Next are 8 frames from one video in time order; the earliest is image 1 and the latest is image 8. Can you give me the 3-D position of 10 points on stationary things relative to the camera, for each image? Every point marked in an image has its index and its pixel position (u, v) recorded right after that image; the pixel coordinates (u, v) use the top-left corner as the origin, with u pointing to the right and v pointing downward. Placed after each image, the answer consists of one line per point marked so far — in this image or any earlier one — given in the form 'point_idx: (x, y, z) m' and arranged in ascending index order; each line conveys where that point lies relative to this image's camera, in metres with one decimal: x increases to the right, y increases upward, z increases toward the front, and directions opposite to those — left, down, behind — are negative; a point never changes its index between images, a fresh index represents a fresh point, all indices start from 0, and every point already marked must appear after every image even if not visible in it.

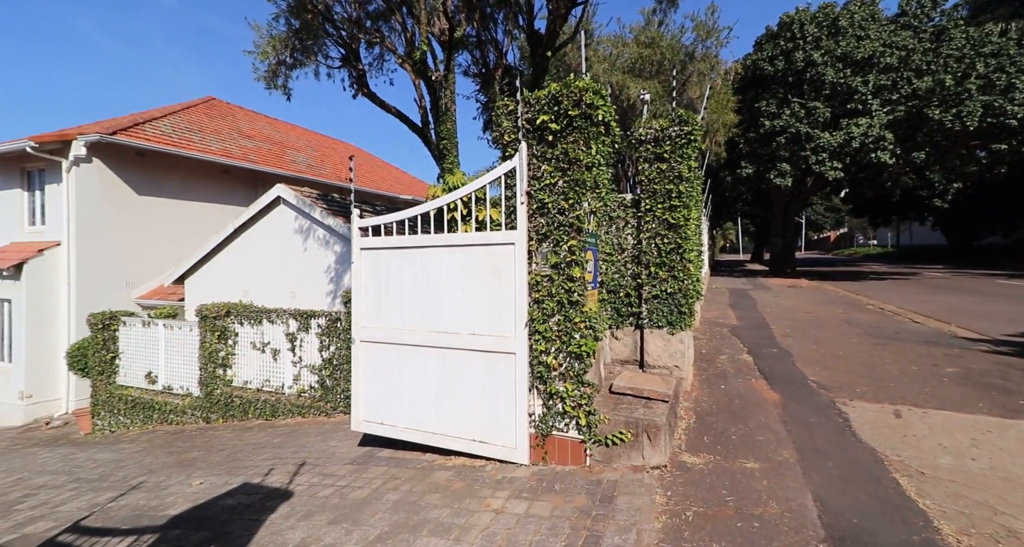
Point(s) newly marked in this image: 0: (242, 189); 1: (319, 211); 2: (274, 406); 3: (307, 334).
0: (-7.7, +2.5, +15.6) m
1: (-3.5, +1.1, +9.4) m
2: (-3.6, -2.0, +8.1) m
3: (-3.1, -0.9, +8.0) m
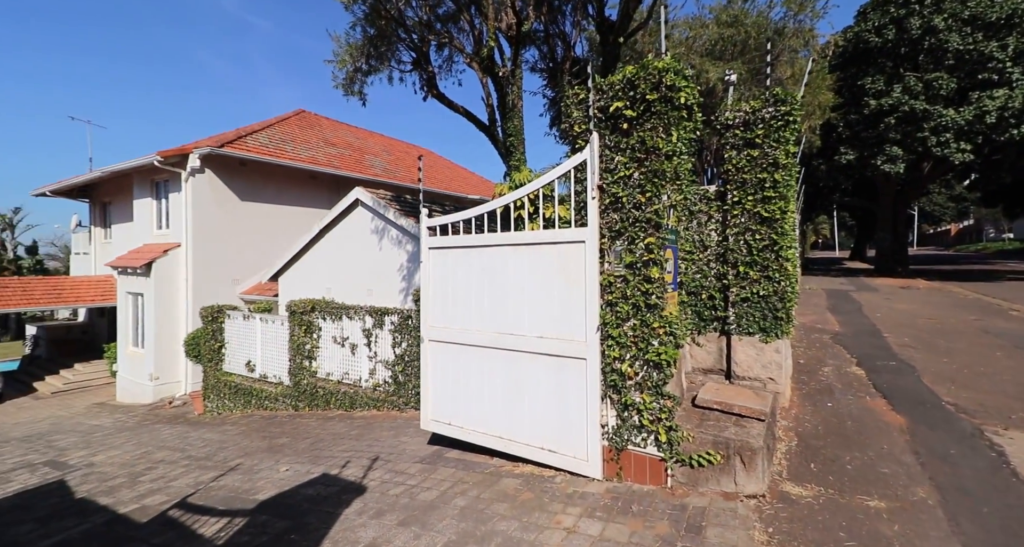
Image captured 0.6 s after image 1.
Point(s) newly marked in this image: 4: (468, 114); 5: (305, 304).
0: (-5.6, +2.5, +16.3) m
1: (-2.2, +1.2, +9.6) m
2: (-2.5, -2.0, +8.4) m
3: (-2.1, -0.9, +8.1) m
4: (-0.6, +2.1, +6.9) m
5: (-3.7, -0.5, +9.4) m
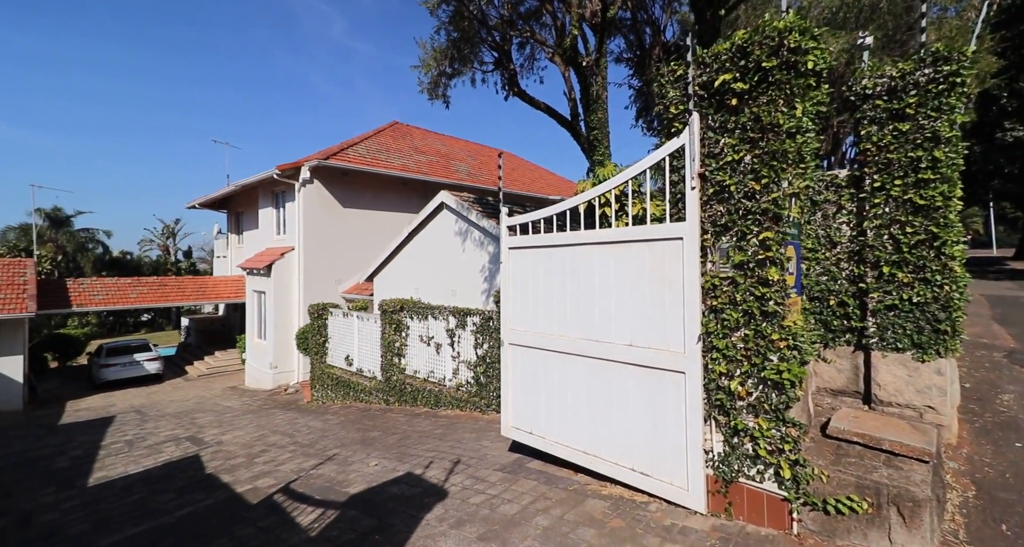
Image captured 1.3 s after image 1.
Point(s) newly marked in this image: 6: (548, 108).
0: (-3.0, +2.5, +16.8) m
1: (-0.7, +1.1, +9.5) m
2: (-1.2, -2.0, +8.4) m
3: (-0.8, -0.9, +8.1) m
4: (+0.5, +2.1, +6.6) m
5: (-2.2, -0.6, +9.7) m
6: (+0.5, +2.2, +6.7) m
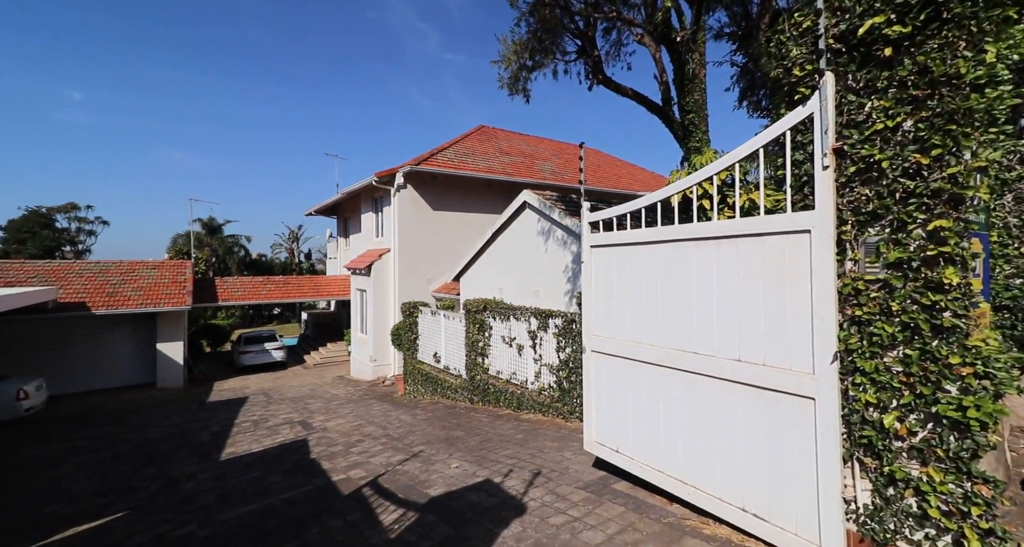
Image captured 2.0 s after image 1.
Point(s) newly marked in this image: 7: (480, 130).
0: (-0.3, +2.5, +16.7) m
1: (+0.8, +1.1, +9.2) m
2: (+0.1, -2.0, +8.2) m
3: (+0.5, -0.9, +7.8) m
4: (+1.5, +2.1, +6.2) m
5: (-0.7, -0.6, +9.6) m
6: (+1.5, +2.2, +6.2) m
7: (-1.2, +5.2, +18.6) m
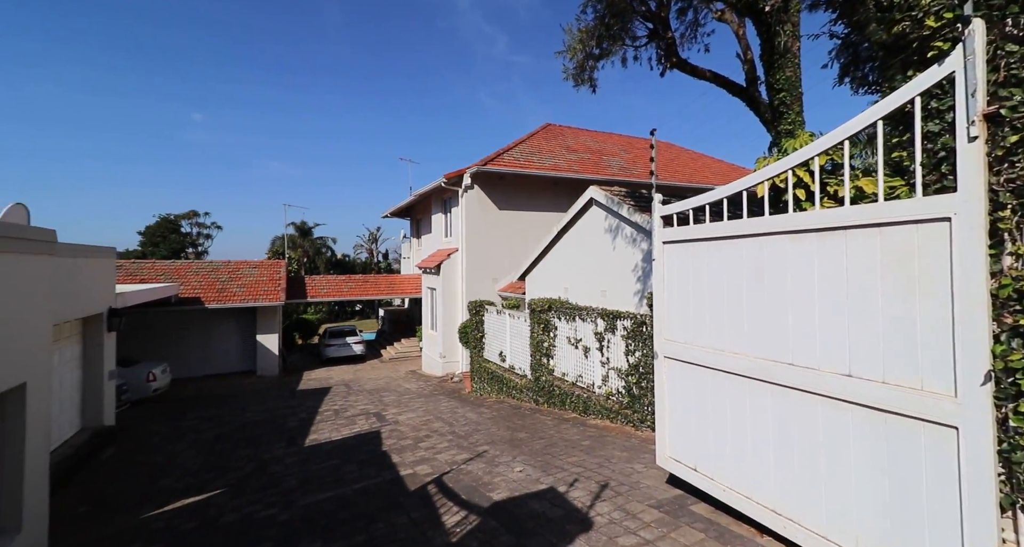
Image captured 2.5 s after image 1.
0: (+1.8, +2.5, +16.4) m
1: (+2.0, +1.1, +8.8) m
2: (+1.1, -2.0, +7.9) m
3: (+1.5, -0.9, +7.5) m
4: (+2.3, +2.1, +5.7) m
5: (+0.5, -0.5, +9.3) m
6: (+2.3, +2.2, +5.8) m
7: (+1.1, +5.2, +18.3) m
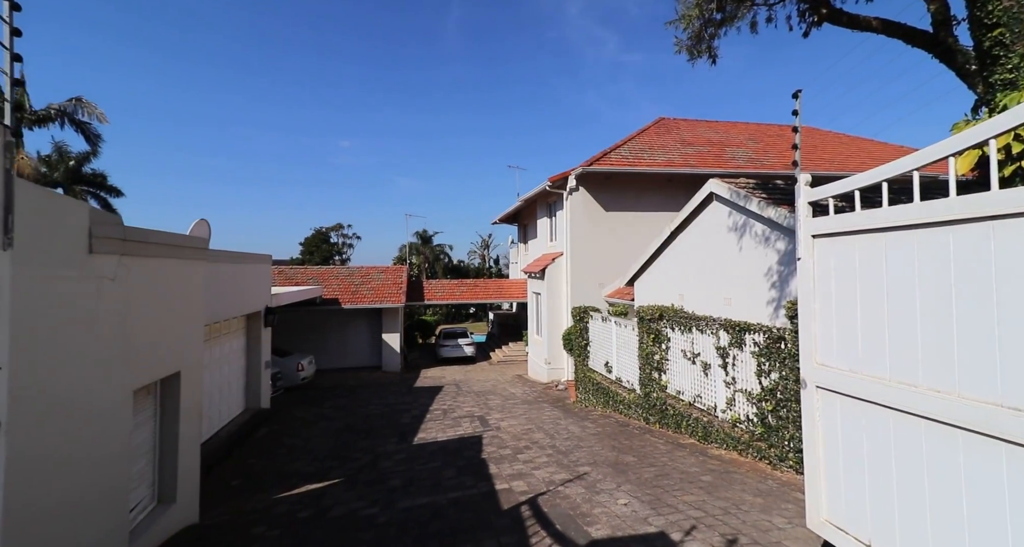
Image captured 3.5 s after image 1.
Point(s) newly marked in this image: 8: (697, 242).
0: (+5.0, +2.4, +15.0) m
1: (+3.6, +1.1, +7.6) m
2: (+2.5, -2.0, +6.8) m
3: (+2.8, -1.0, +6.3) m
4: (+3.3, +2.1, +4.5) m
5: (+2.3, -0.6, +8.4) m
6: (+3.3, +2.1, +4.5) m
7: (+4.8, +5.1, +17.1) m
8: (+3.4, +0.6, +9.5) m
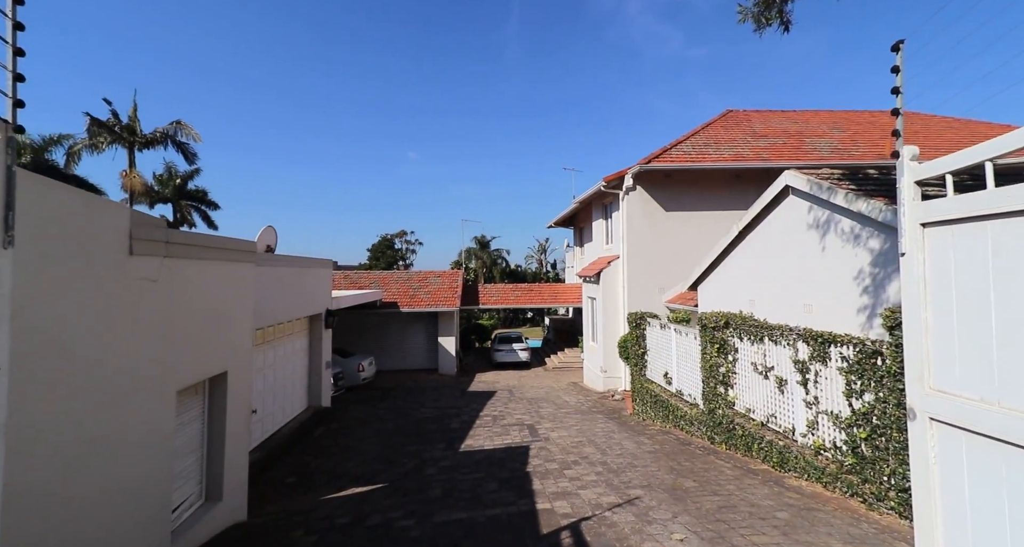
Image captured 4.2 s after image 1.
0: (+6.5, +2.2, +13.8) m
1: (+4.2, +1.0, +6.6) m
2: (+3.1, -2.1, +5.9) m
3: (+3.3, -1.0, +5.4) m
4: (+3.6, +2.1, +3.5) m
5: (+3.0, -0.6, +7.5) m
6: (+3.6, +2.1, +3.6) m
7: (+6.6, +4.9, +16.0) m
8: (+4.2, +0.5, +8.5) m
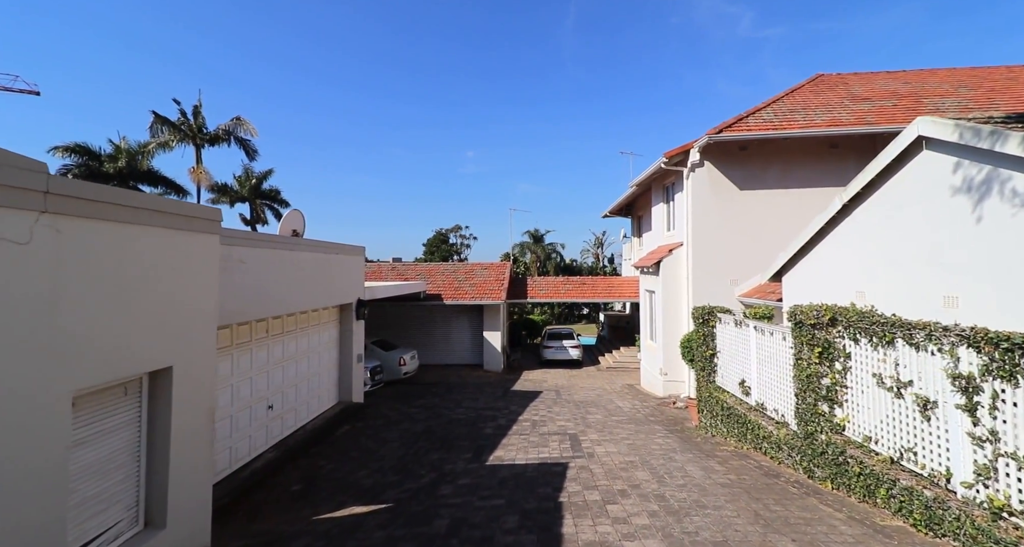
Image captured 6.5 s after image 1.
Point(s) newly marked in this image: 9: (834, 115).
0: (+7.7, +2.4, +11.5) m
1: (+4.5, +1.2, +4.6) m
2: (+3.3, -1.8, +4.1) m
3: (+3.4, -0.8, +3.5) m
4: (+3.5, +2.3, +1.6) m
5: (+3.4, -0.4, +5.7) m
6: (+3.5, +2.3, +1.7) m
7: (+8.0, +5.1, +13.6) m
8: (+4.7, +0.7, +6.5) m
9: (+6.9, +3.4, +11.1) m
